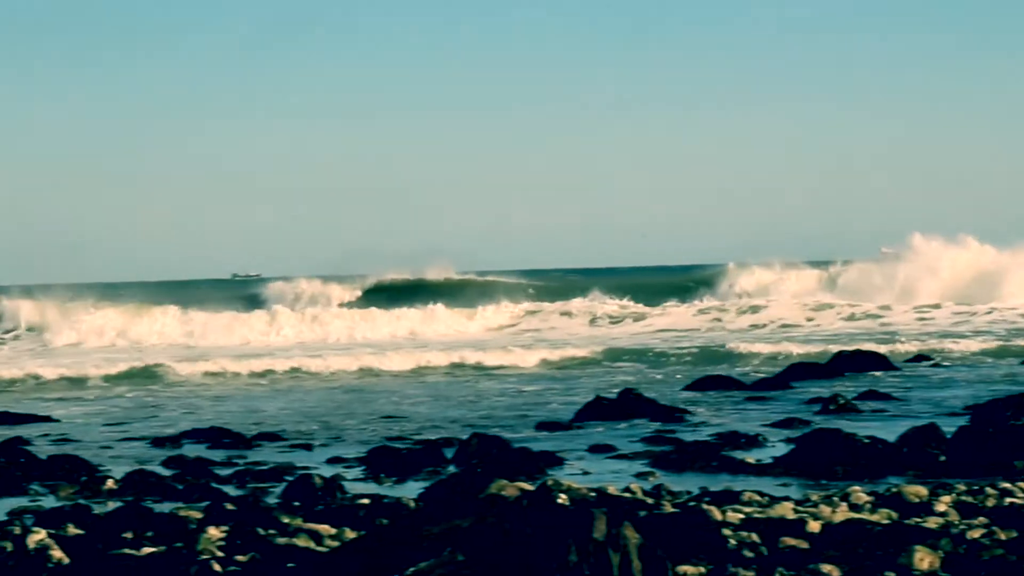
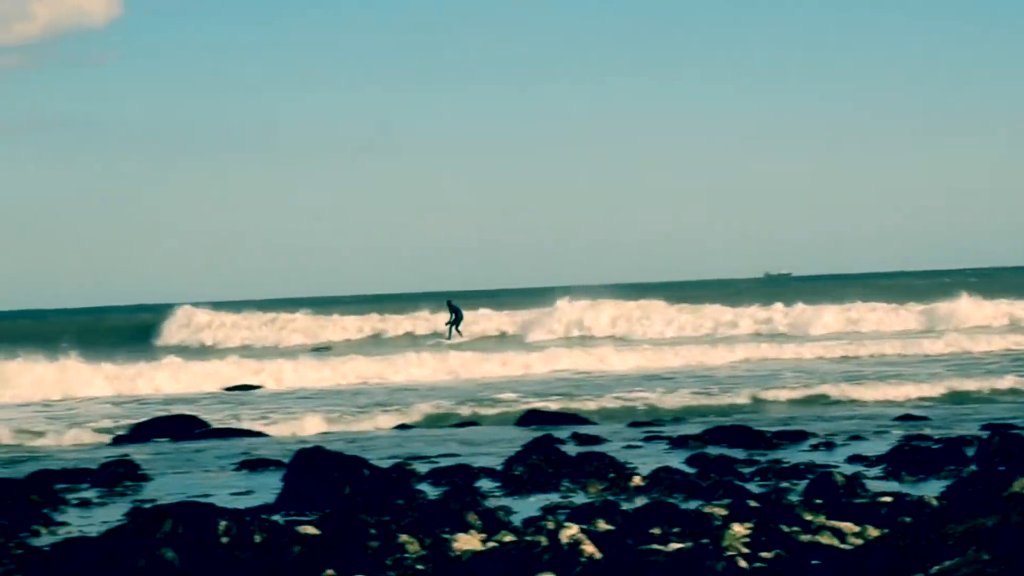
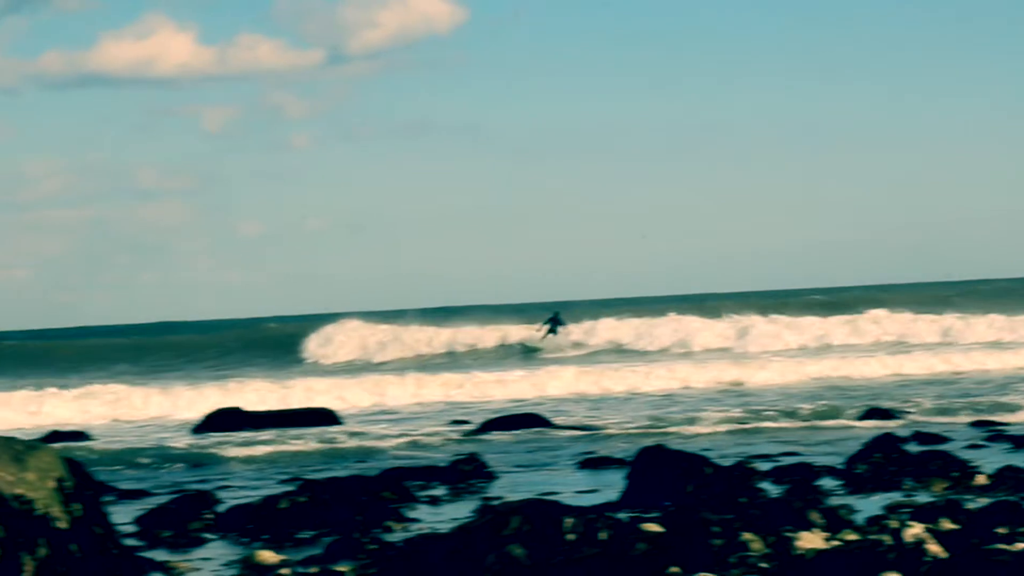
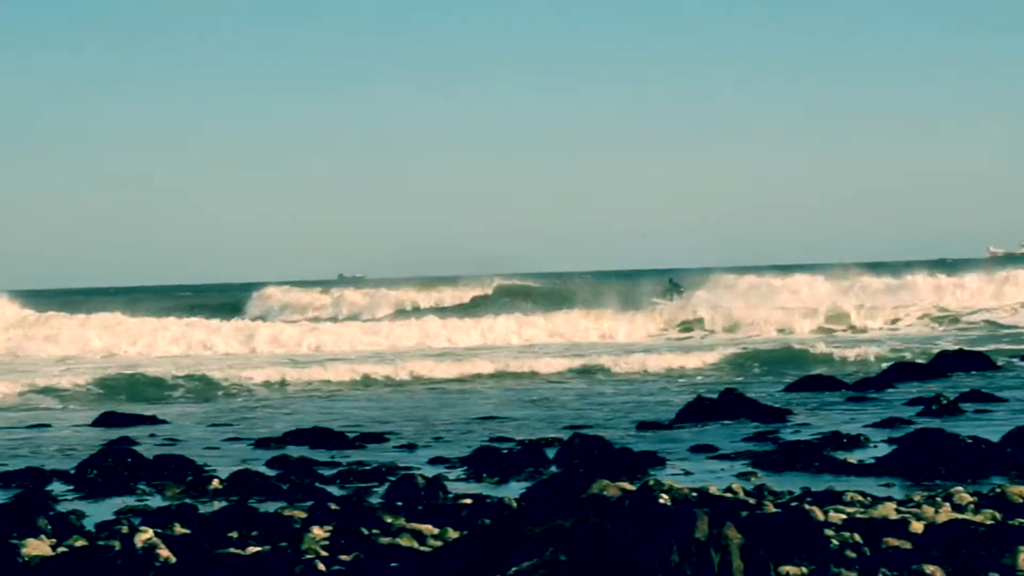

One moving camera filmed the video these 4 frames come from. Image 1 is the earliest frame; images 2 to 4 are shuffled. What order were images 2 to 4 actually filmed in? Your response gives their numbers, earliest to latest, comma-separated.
4, 2, 3
